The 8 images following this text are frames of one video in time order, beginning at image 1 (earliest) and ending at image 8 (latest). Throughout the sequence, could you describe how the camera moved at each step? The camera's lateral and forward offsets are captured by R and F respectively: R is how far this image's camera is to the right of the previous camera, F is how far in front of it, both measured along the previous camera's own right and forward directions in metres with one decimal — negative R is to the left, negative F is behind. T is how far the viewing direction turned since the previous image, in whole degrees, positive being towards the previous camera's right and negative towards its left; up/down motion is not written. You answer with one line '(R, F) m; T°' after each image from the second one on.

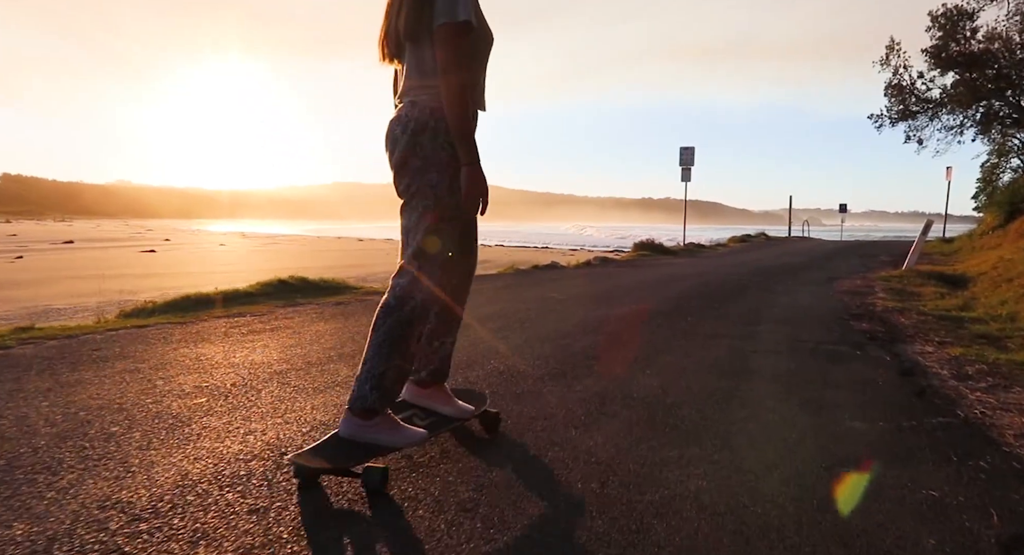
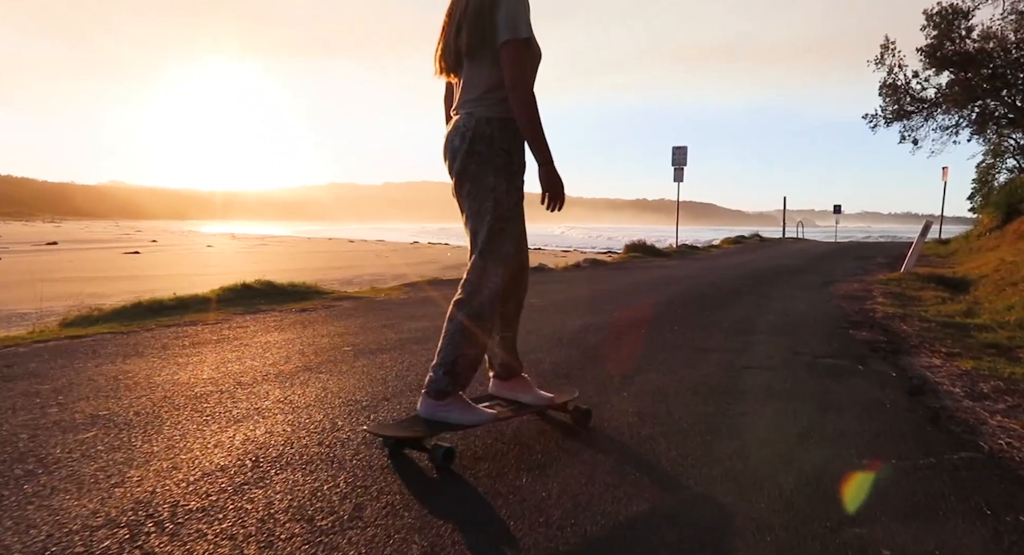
(+0.2, +0.5) m; +1°
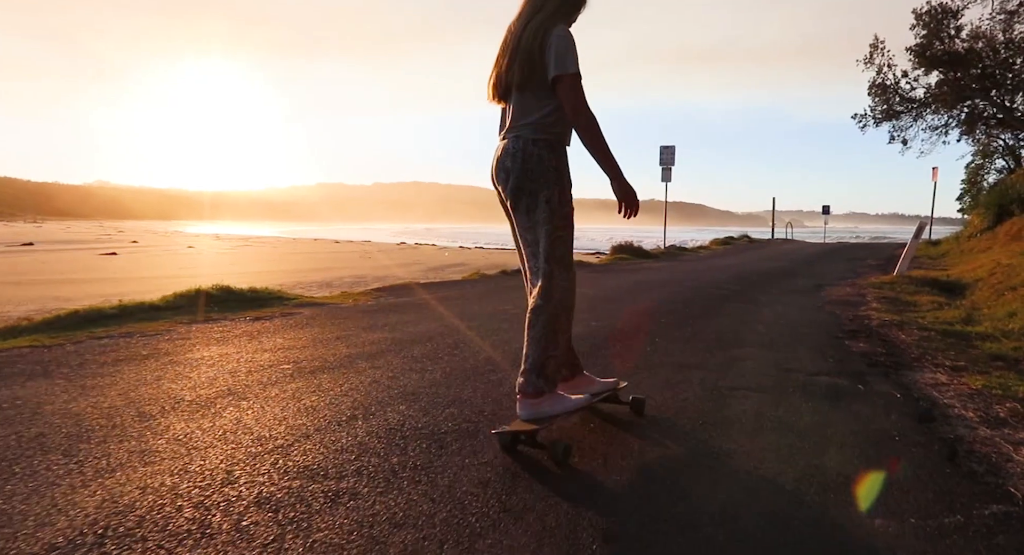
(+0.2, +0.5) m; +1°
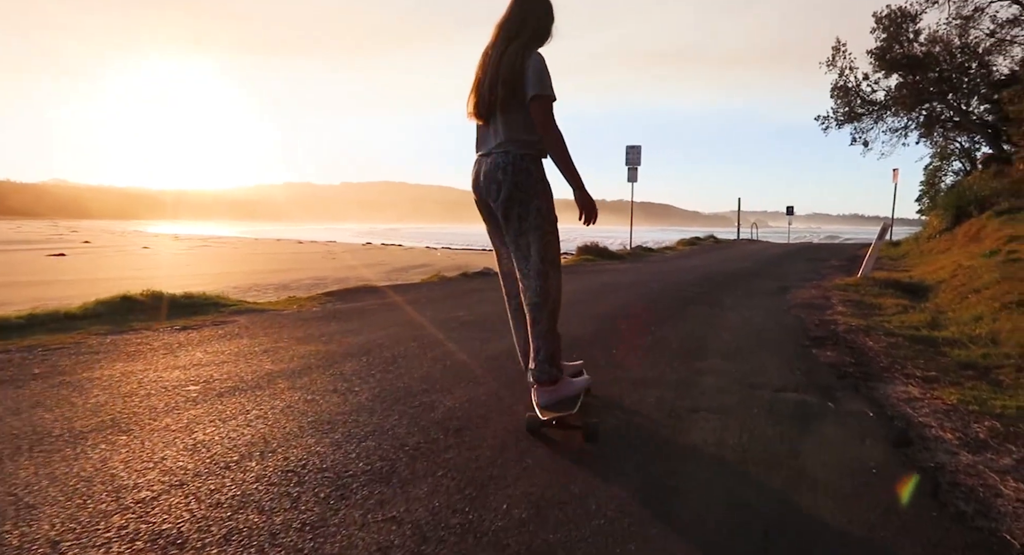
(+0.2, +0.4) m; +3°
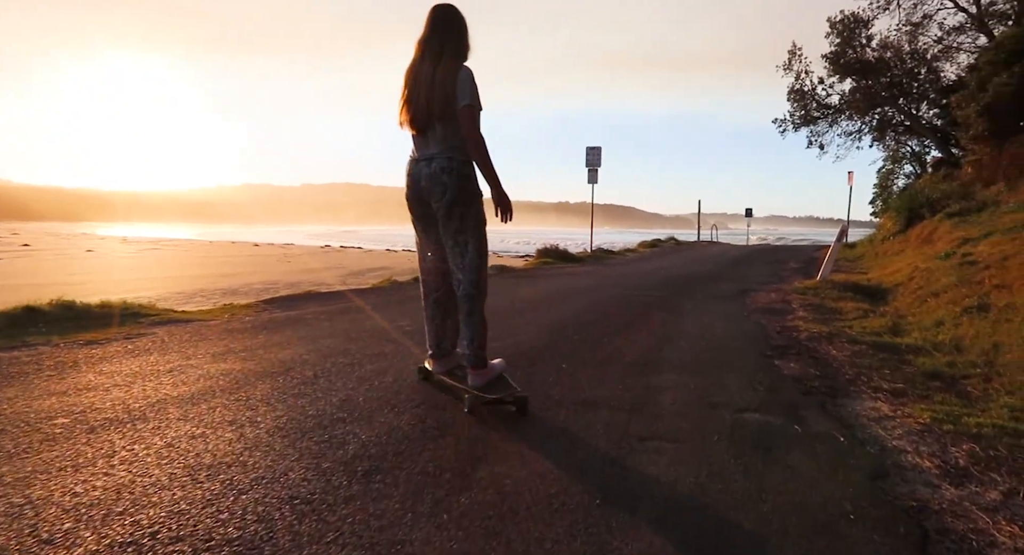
(+0.2, +0.4) m; +3°
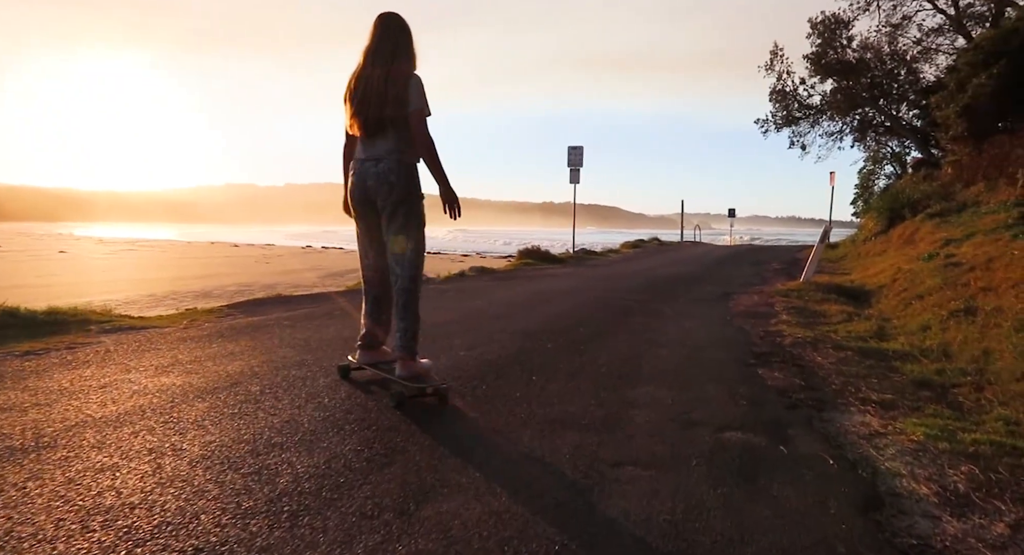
(+0.1, +0.3) m; +1°
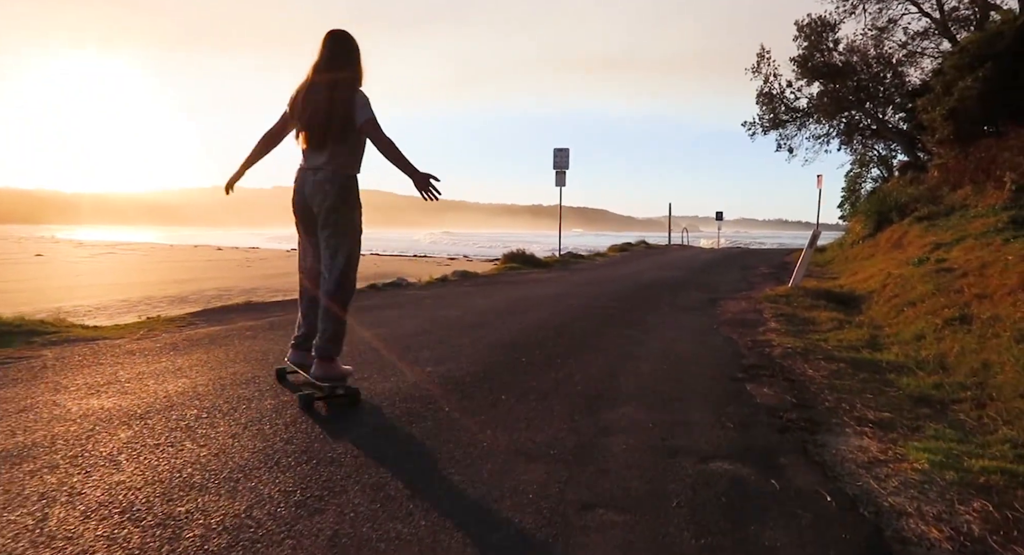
(+0.1, +0.3) m; +1°
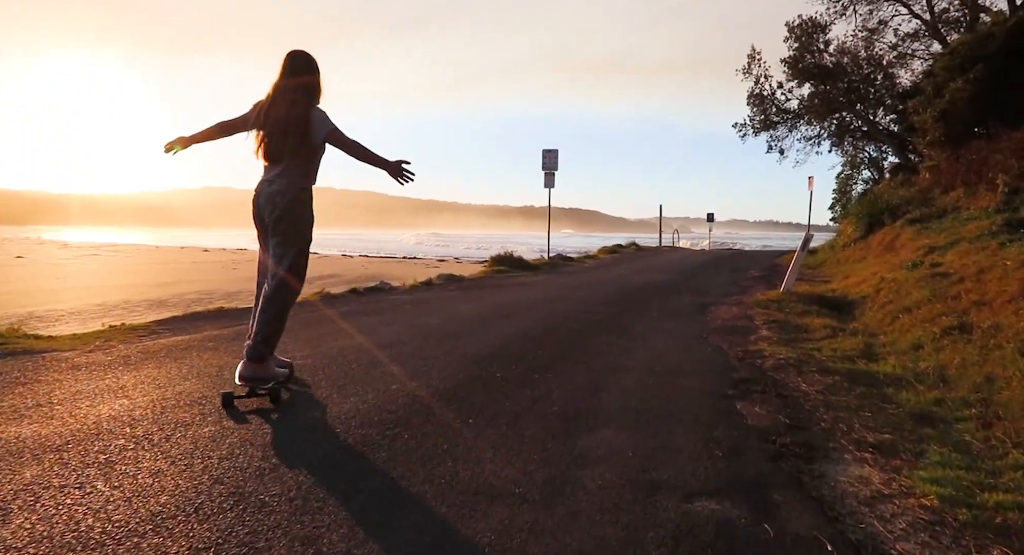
(+0.1, +0.3) m; +1°
